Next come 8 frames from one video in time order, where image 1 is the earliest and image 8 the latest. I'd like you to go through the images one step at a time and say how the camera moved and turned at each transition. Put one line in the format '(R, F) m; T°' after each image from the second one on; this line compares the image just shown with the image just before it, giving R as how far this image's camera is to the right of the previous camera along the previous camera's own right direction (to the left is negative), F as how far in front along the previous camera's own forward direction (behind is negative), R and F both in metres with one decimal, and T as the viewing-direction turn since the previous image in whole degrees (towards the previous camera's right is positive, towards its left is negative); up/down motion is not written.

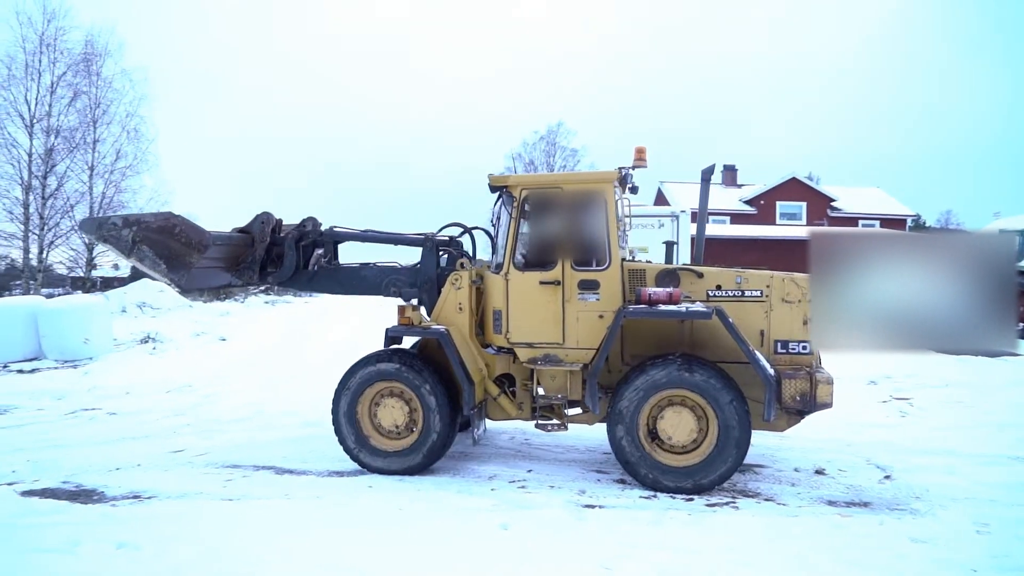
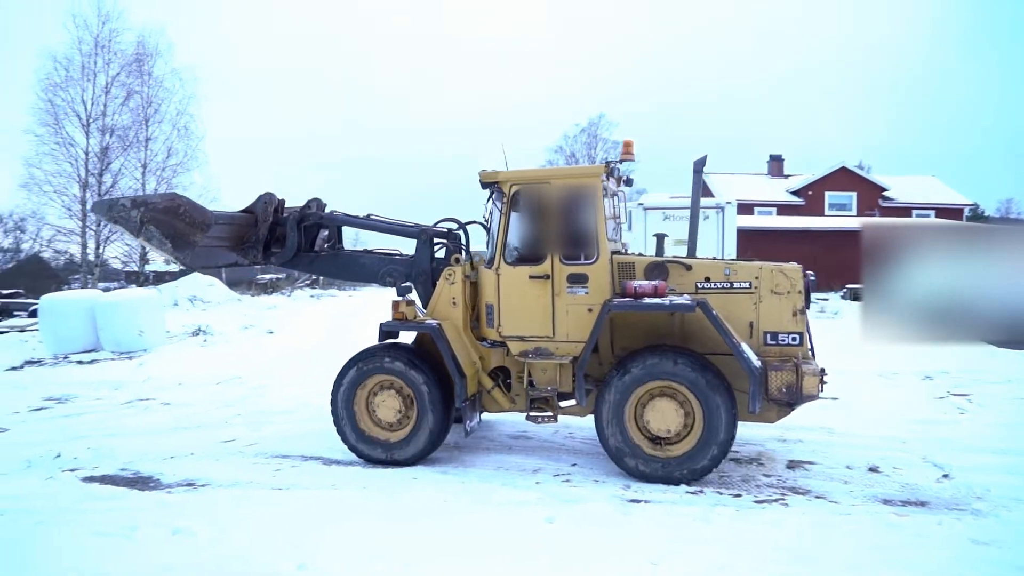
(-0.1, 0.0) m; -3°
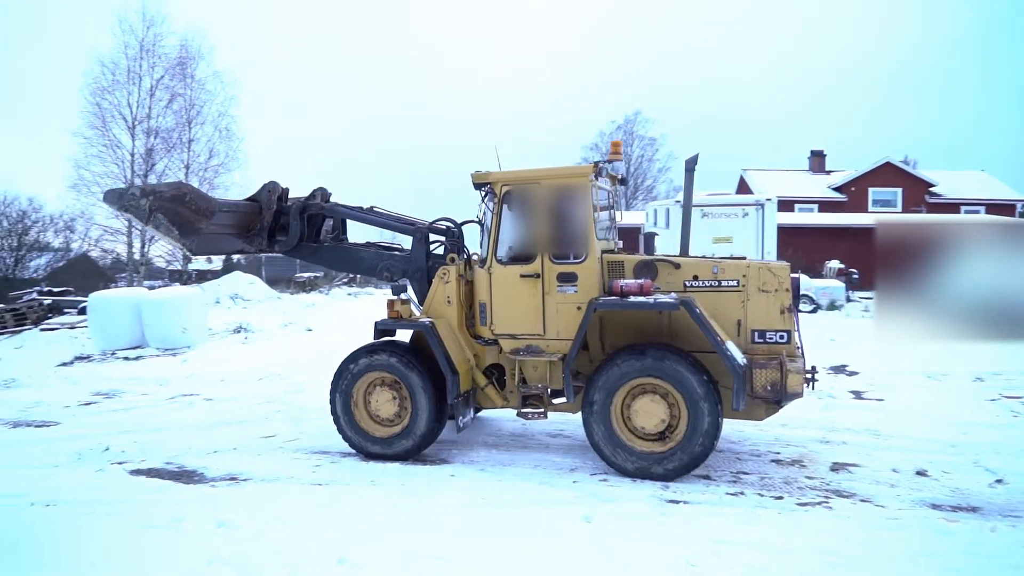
(-0.1, 0.0) m; -3°
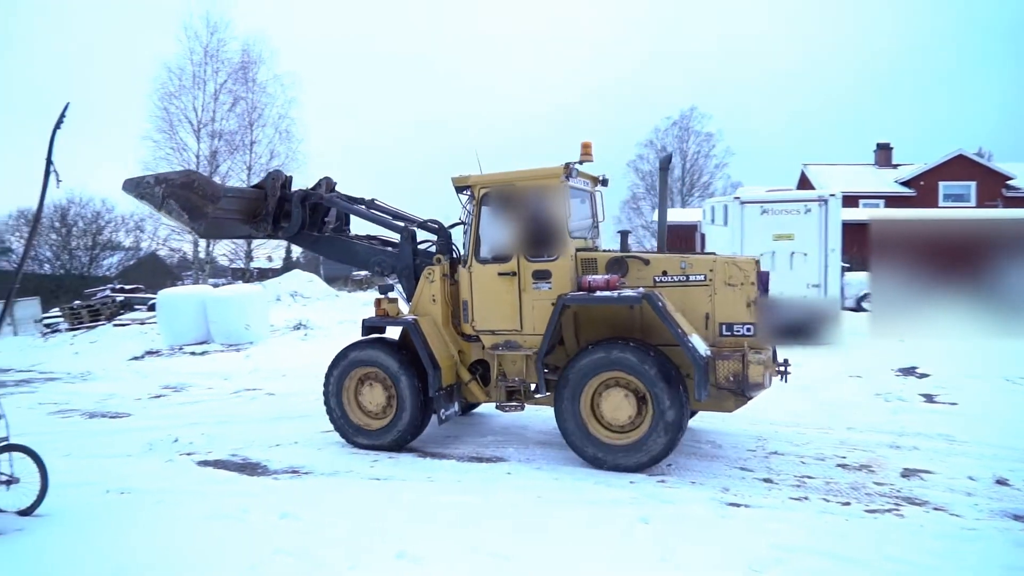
(-0.1, 0.0) m; -4°
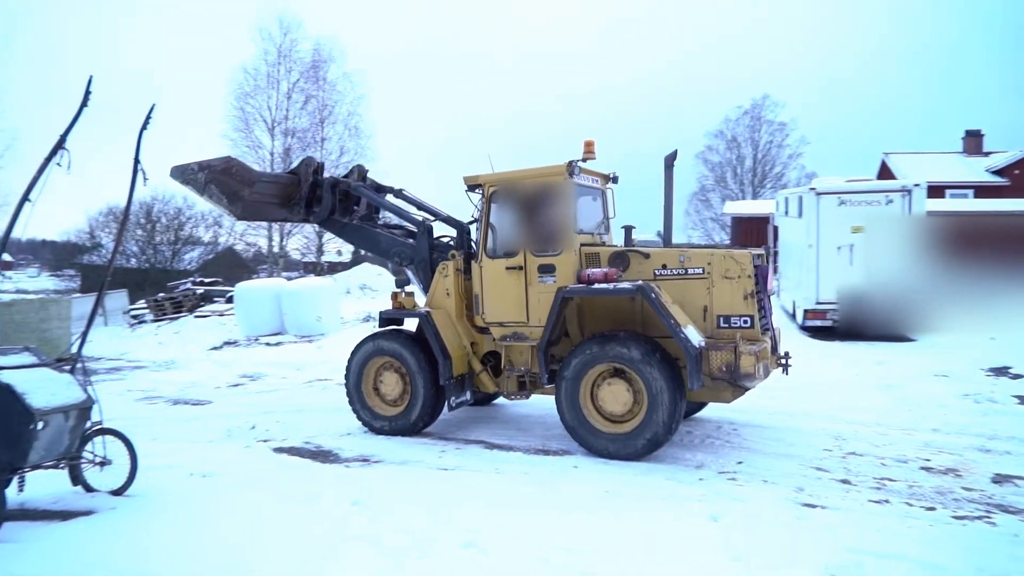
(-0.1, 0.0) m; -5°
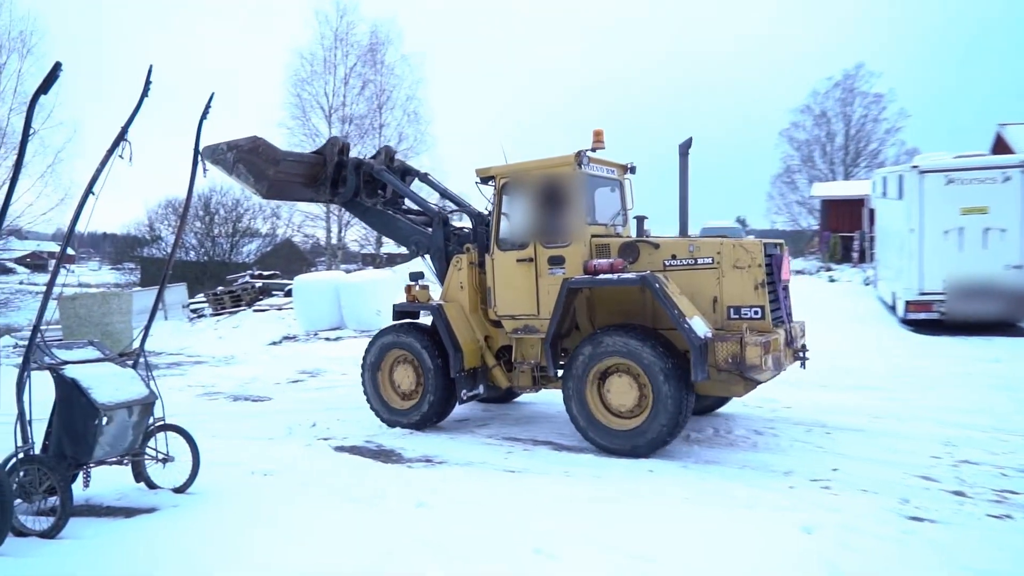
(-0.2, +0.4) m; -5°
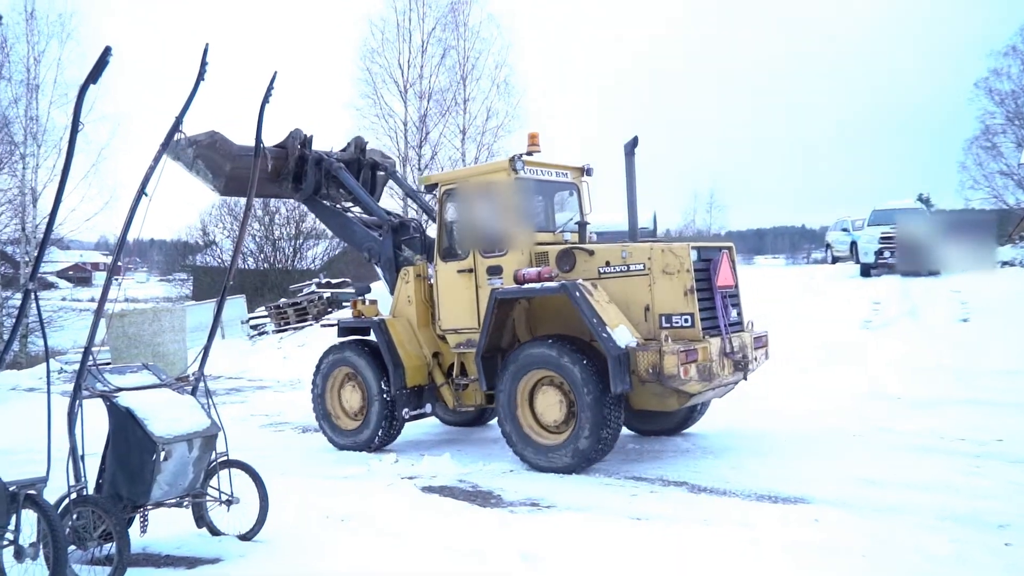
(-0.4, +1.2) m; -6°
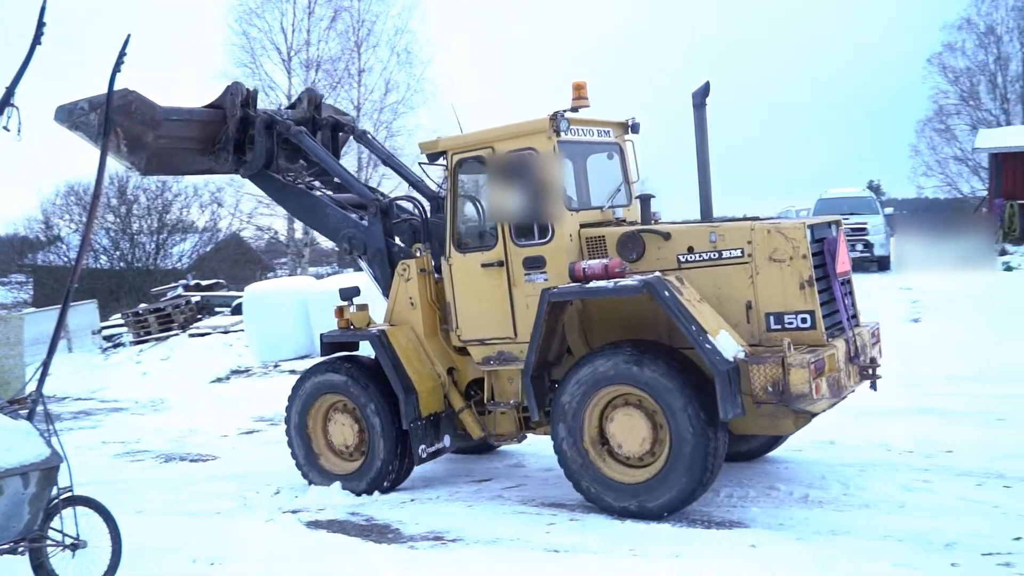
(+0.4, +0.7) m; +4°
